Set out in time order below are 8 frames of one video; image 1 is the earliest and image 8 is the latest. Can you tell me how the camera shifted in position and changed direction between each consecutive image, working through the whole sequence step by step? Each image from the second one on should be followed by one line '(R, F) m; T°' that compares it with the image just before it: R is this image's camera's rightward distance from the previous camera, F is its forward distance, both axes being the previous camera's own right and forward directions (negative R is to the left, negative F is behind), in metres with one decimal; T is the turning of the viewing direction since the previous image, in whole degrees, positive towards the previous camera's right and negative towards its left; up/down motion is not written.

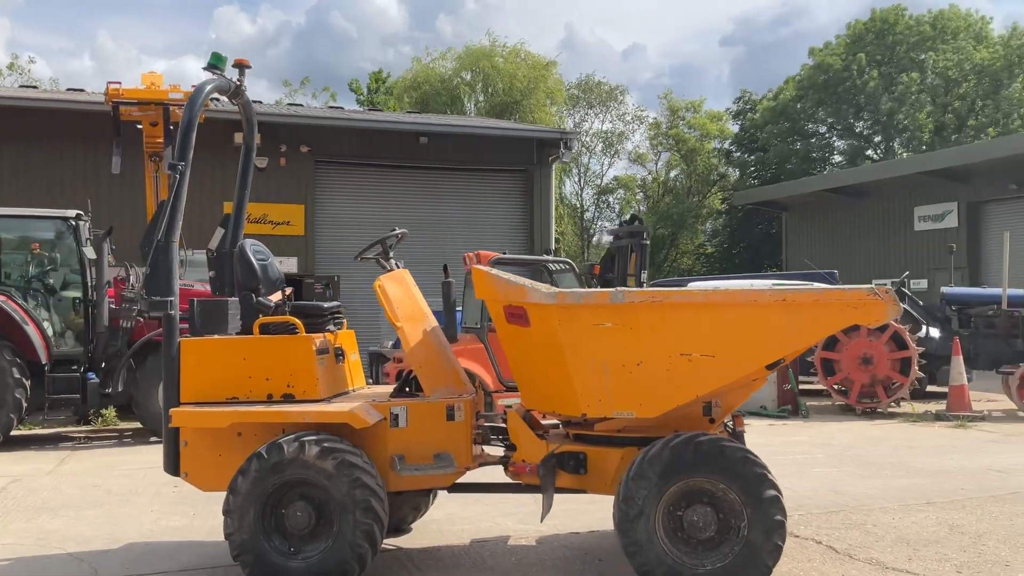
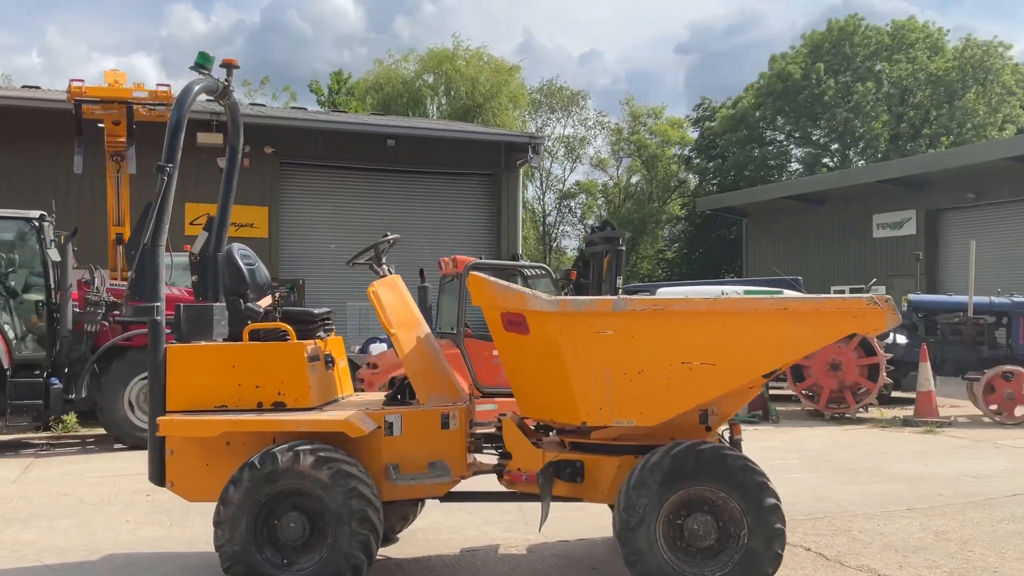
(-0.2, 0.0) m; +2°
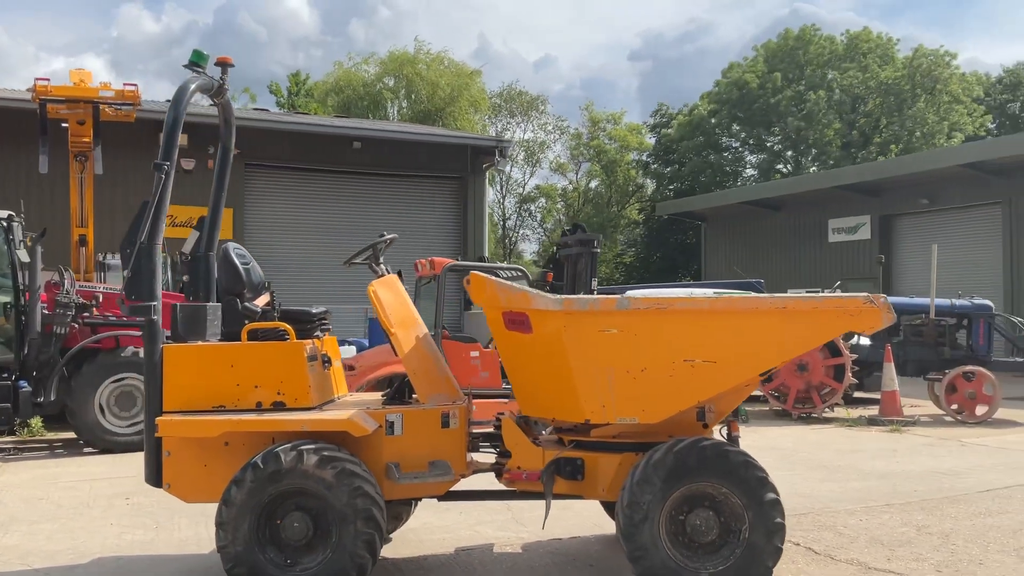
(-0.2, 0.0) m; +3°
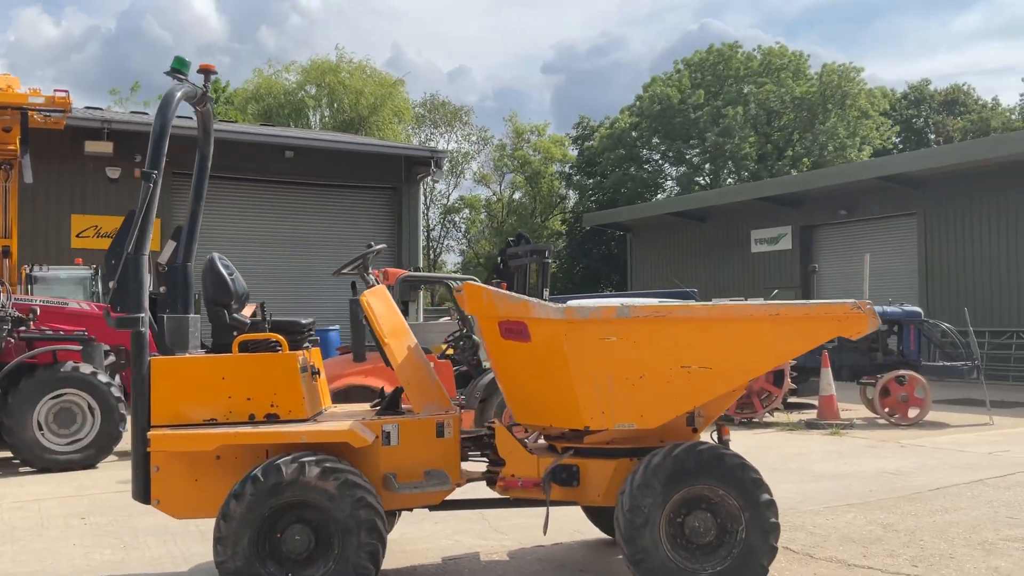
(-0.3, 0.0) m; +5°
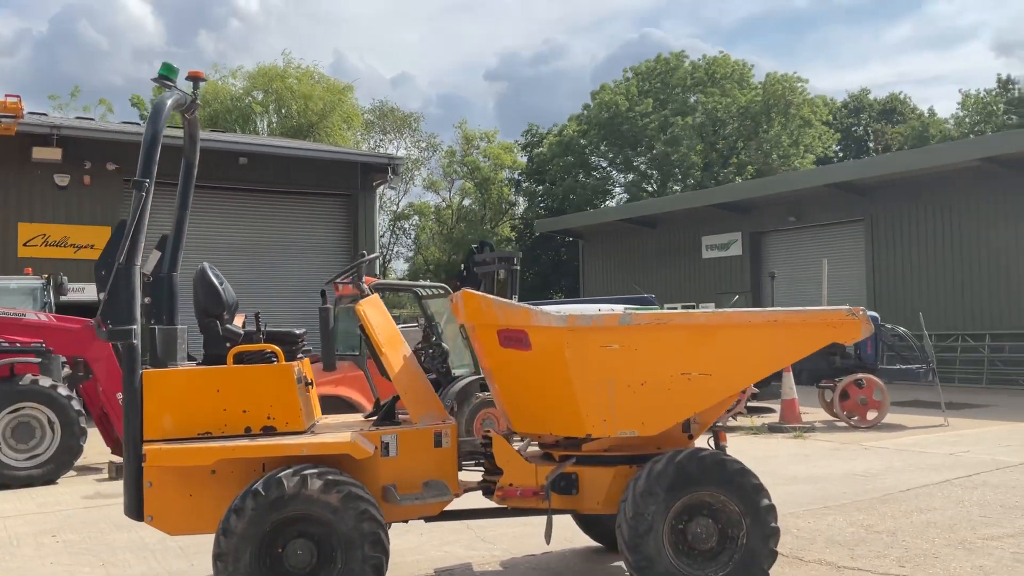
(-0.2, 0.0) m; +3°
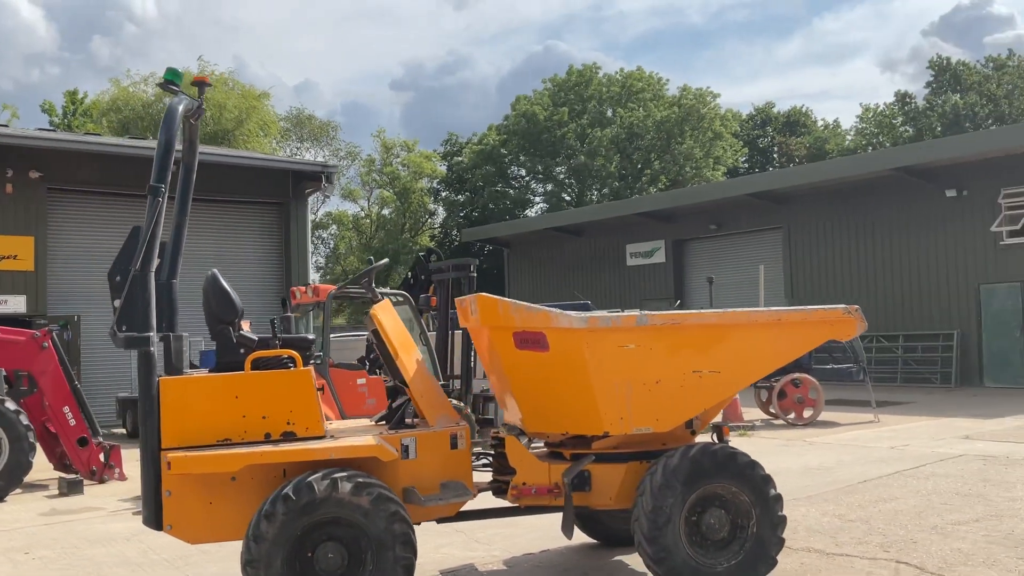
(-0.4, -0.1) m; +5°
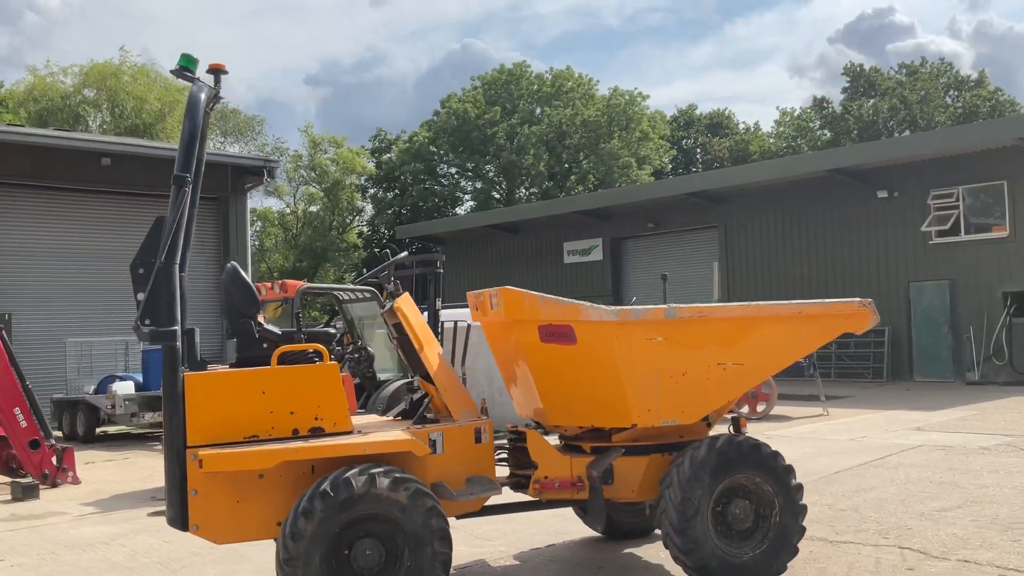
(-0.4, 0.0) m; +4°
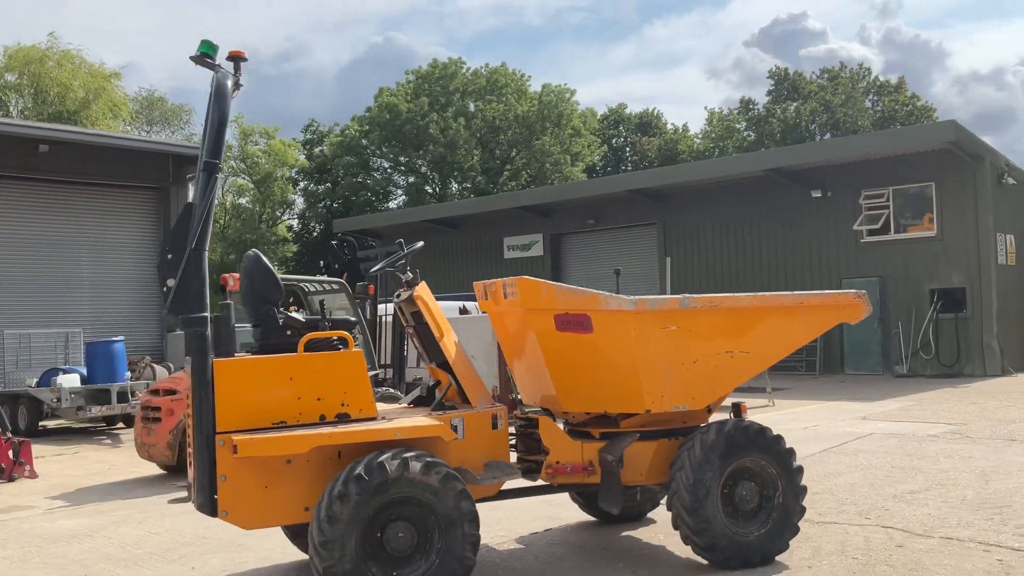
(-0.4, -0.1) m; +4°
